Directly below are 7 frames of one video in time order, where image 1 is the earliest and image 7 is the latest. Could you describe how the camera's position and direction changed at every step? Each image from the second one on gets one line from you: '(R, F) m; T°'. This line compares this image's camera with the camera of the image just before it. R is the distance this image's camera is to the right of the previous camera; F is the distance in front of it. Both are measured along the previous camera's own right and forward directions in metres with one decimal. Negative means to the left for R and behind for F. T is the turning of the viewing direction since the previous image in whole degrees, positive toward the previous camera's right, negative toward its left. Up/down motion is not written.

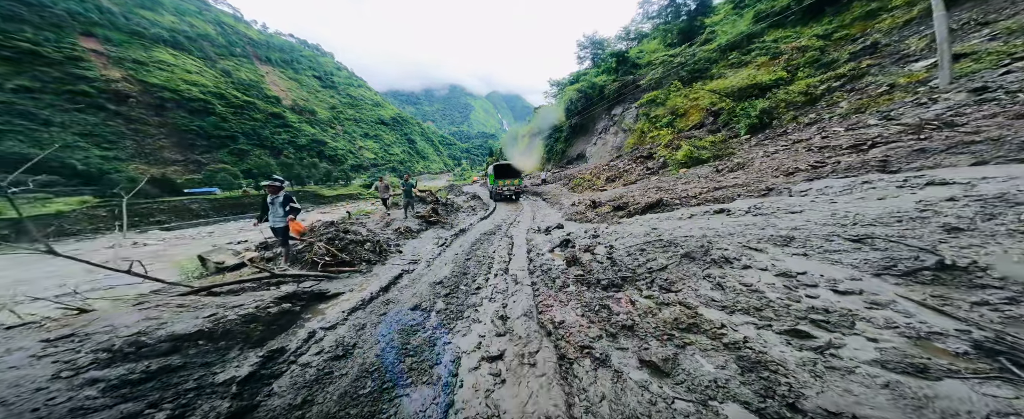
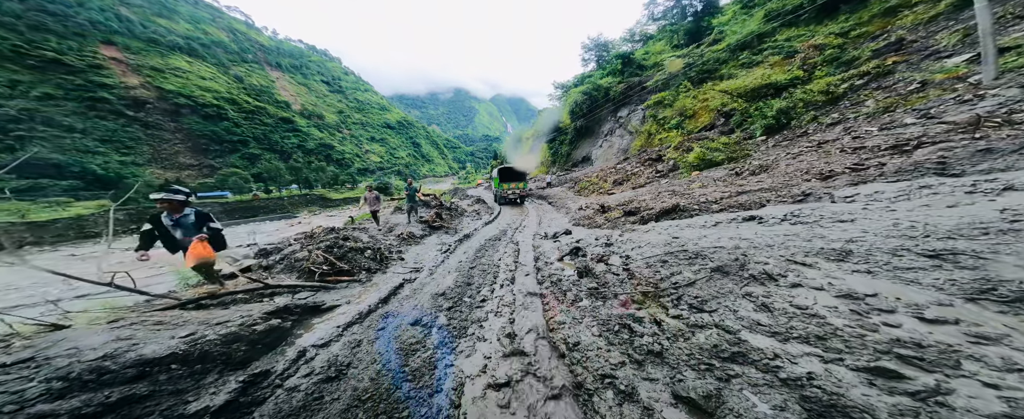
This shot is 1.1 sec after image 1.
(-0.1, +0.3) m; -1°
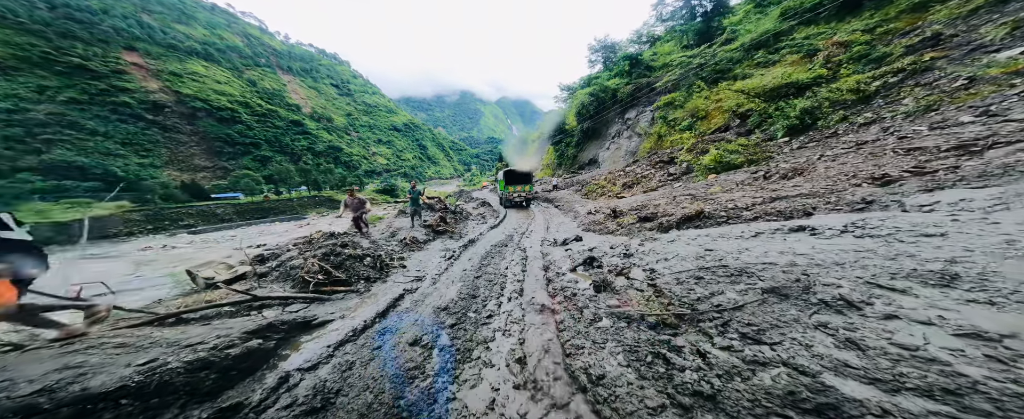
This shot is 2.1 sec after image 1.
(-0.1, +0.4) m; -1°
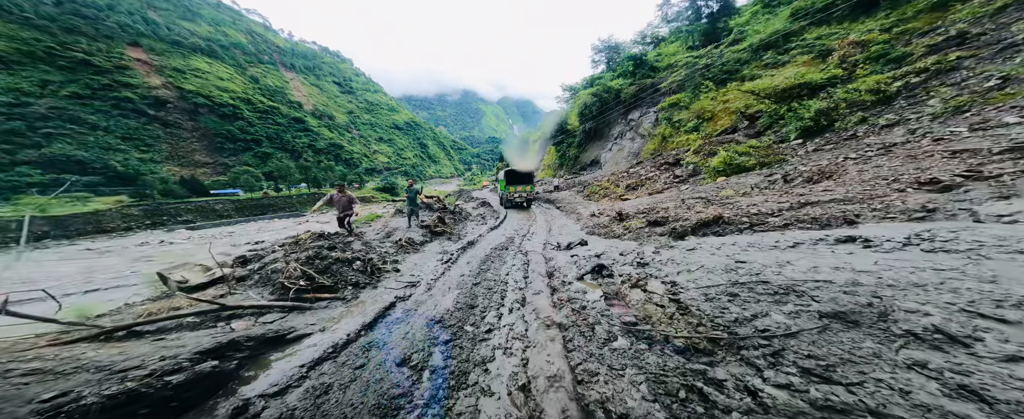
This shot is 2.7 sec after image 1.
(0.0, +0.4) m; 0°
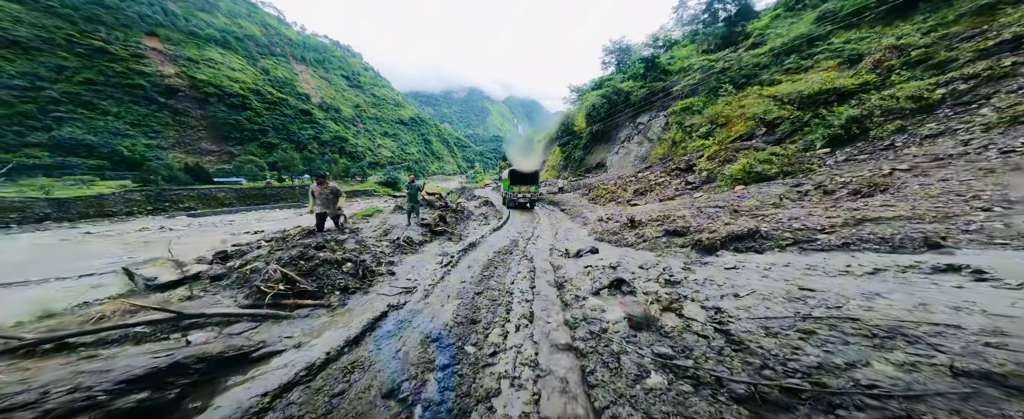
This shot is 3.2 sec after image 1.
(-0.1, +0.5) m; 0°
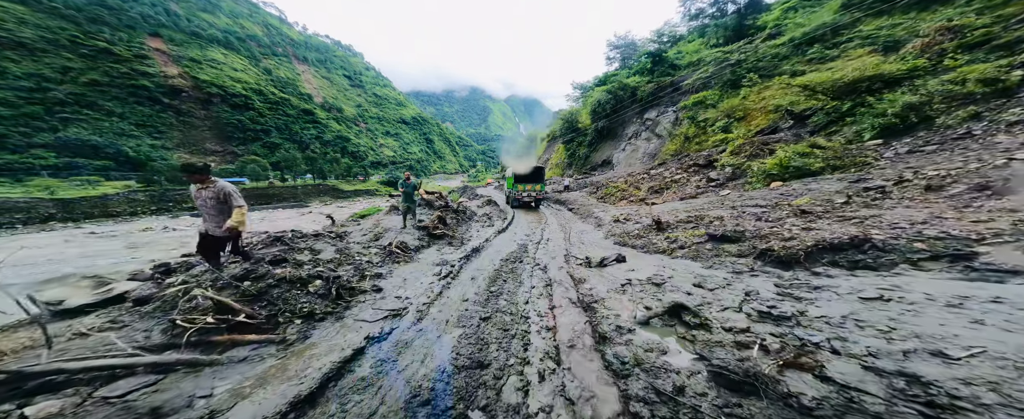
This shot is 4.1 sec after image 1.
(-0.2, +1.1) m; 0°
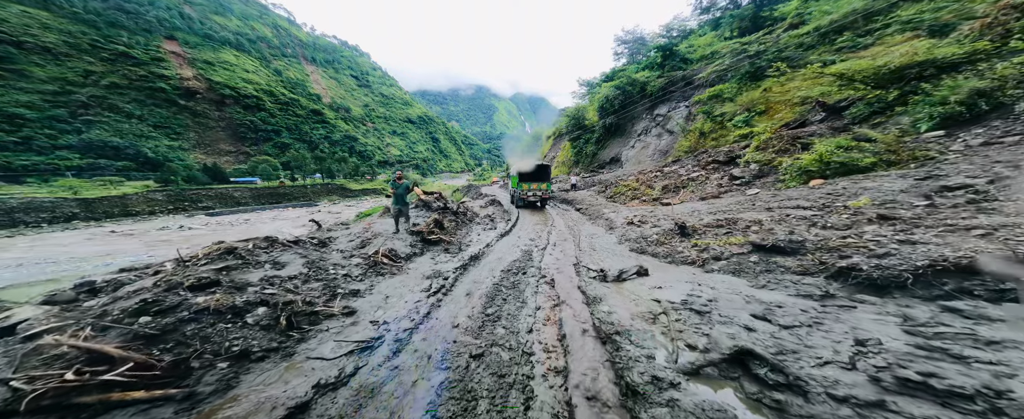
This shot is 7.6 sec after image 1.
(+0.1, +0.9) m; -1°
